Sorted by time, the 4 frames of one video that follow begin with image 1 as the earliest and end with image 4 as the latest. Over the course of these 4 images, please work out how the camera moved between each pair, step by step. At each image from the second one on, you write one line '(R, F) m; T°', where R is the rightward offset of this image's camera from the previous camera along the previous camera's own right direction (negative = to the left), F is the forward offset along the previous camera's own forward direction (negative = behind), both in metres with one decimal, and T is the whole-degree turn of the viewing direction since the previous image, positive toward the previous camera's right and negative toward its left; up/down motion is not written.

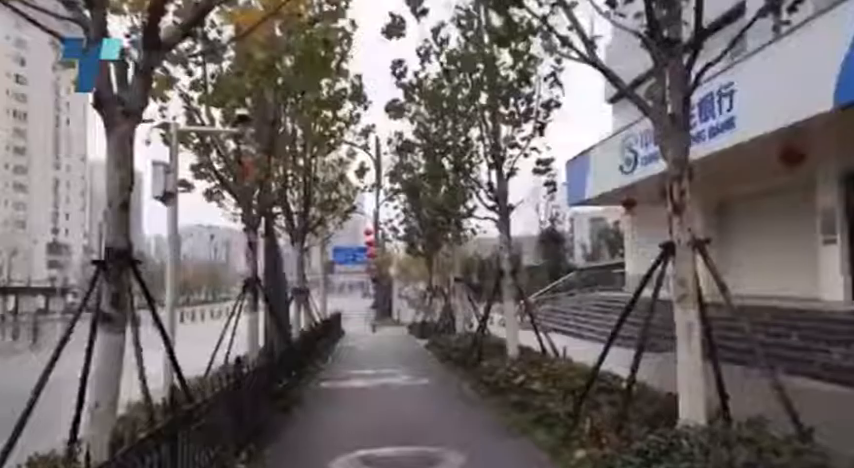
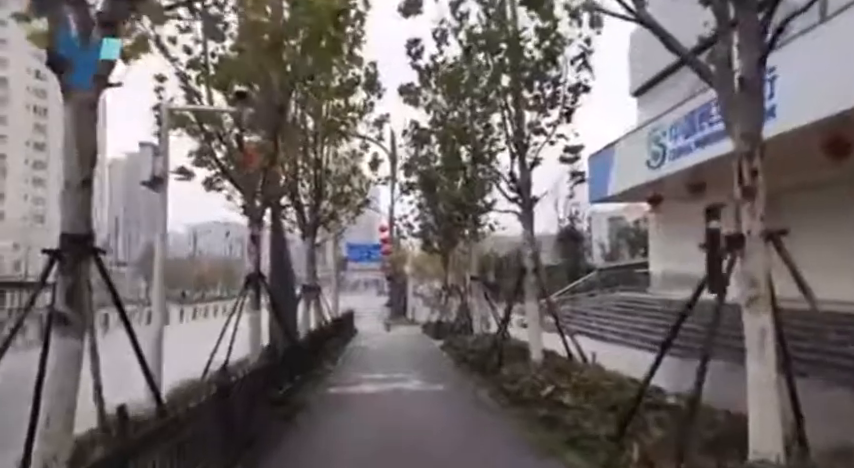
(0.0, +0.9) m; -2°
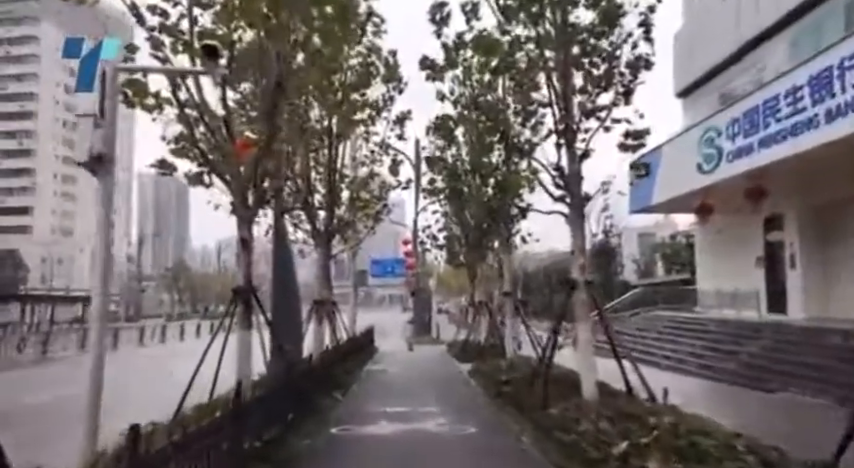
(0.0, +1.9) m; -3°
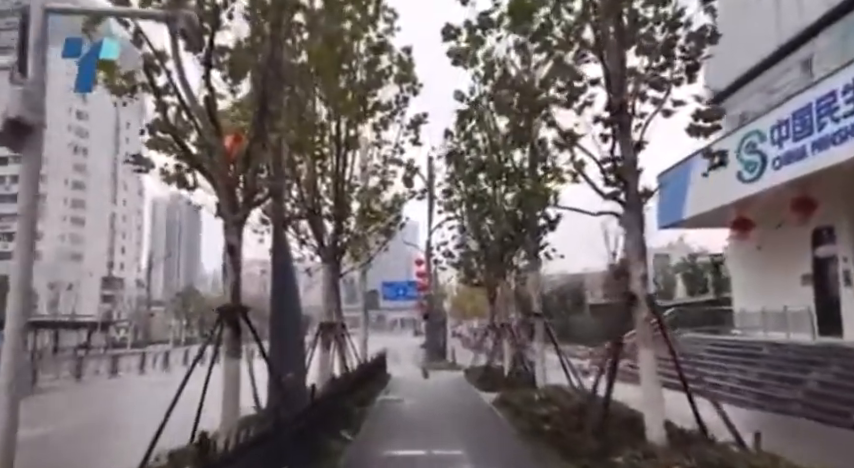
(-0.2, +1.5) m; -1°
